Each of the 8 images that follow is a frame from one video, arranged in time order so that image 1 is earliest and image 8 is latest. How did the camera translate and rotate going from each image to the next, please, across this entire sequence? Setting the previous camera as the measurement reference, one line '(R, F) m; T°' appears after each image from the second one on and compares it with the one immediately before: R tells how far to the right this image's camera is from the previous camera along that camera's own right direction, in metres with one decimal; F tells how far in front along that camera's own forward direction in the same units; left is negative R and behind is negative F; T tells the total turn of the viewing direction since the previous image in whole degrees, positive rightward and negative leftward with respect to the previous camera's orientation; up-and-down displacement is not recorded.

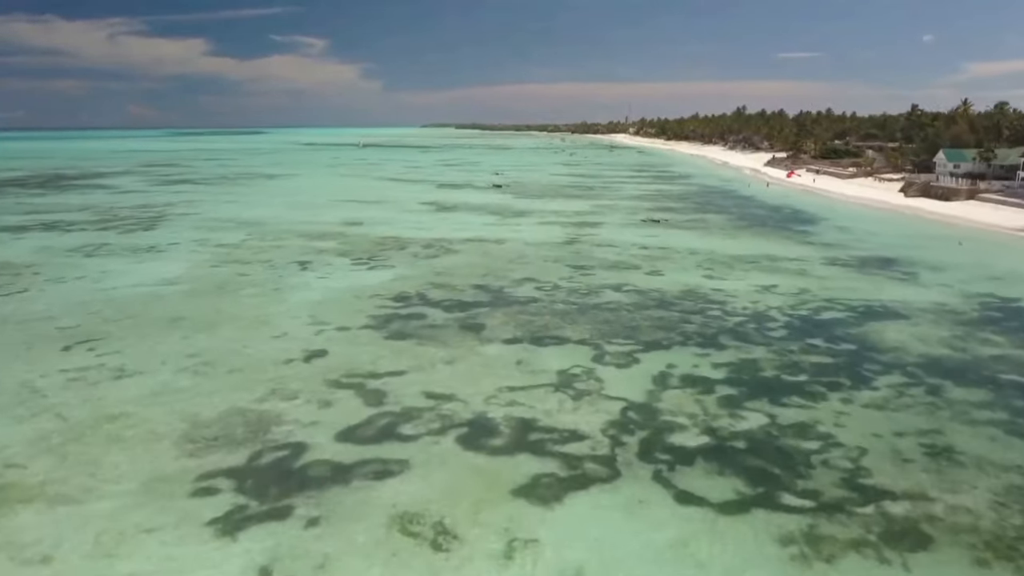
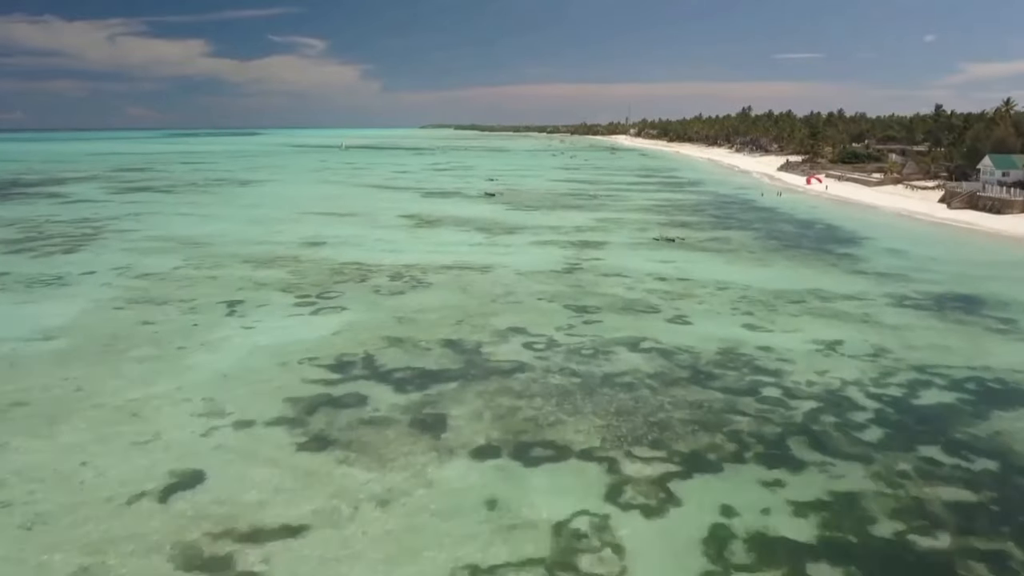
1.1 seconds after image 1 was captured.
(+0.3, +3.9) m; 0°
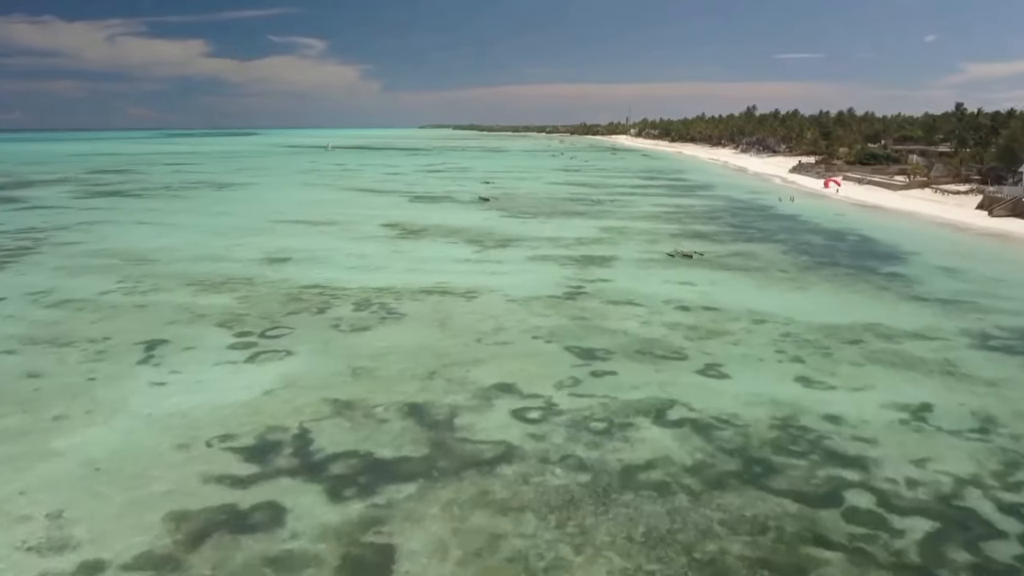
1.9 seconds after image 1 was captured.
(+0.2, +3.0) m; 0°
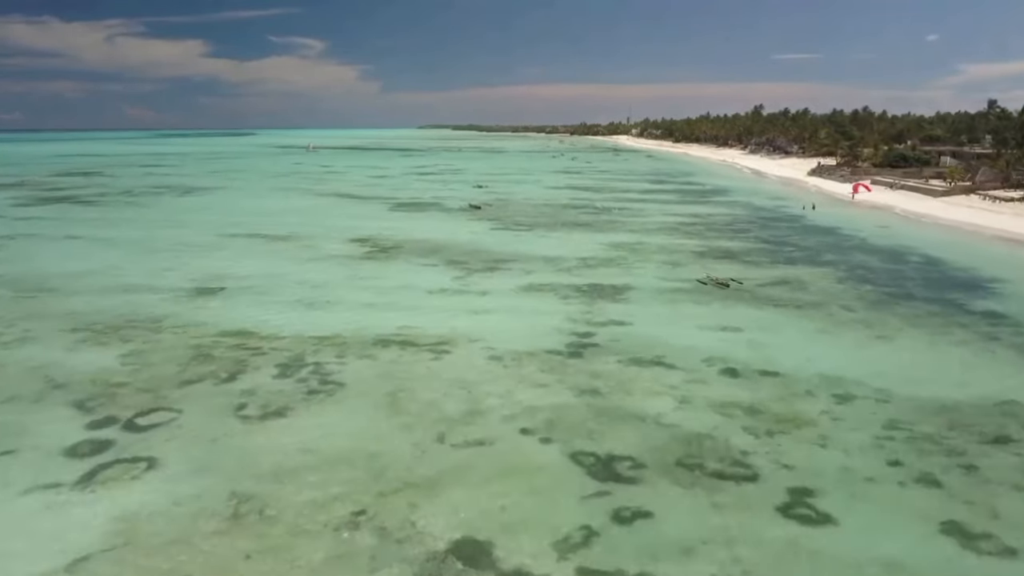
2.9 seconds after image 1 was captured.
(+0.2, +4.0) m; 0°
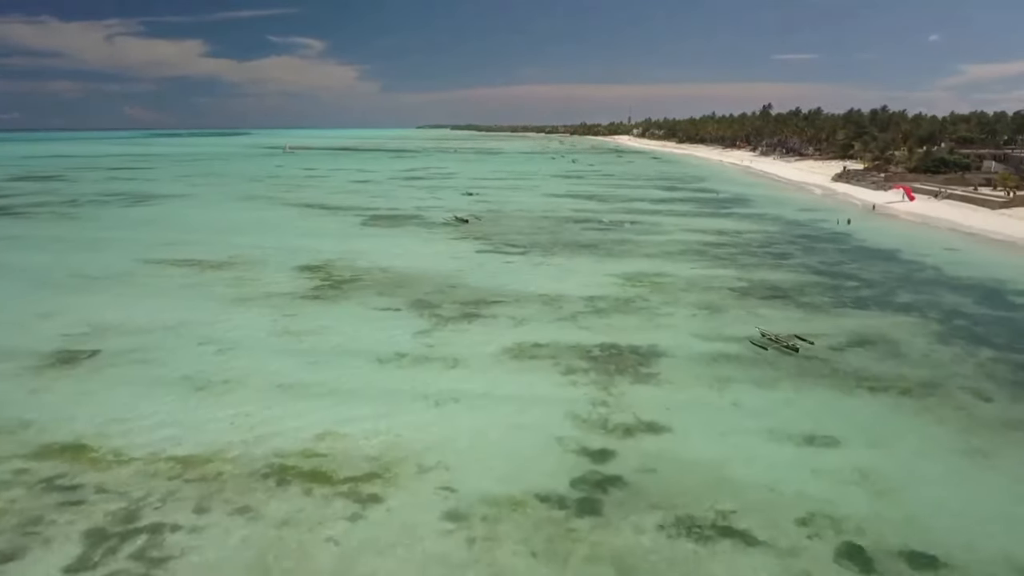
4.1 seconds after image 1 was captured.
(+0.2, +4.5) m; 0°
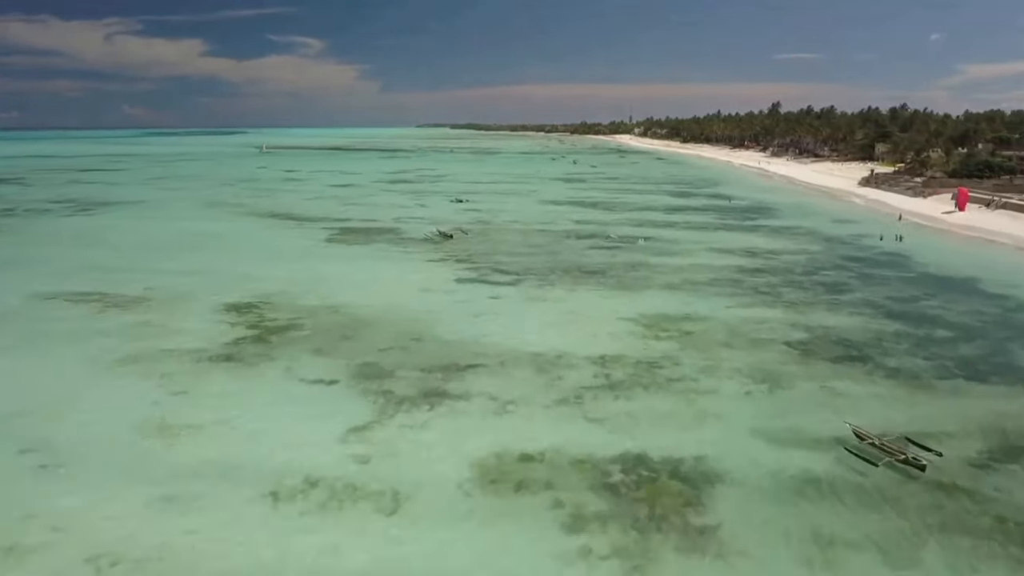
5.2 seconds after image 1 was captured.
(+0.2, +4.1) m; 0°
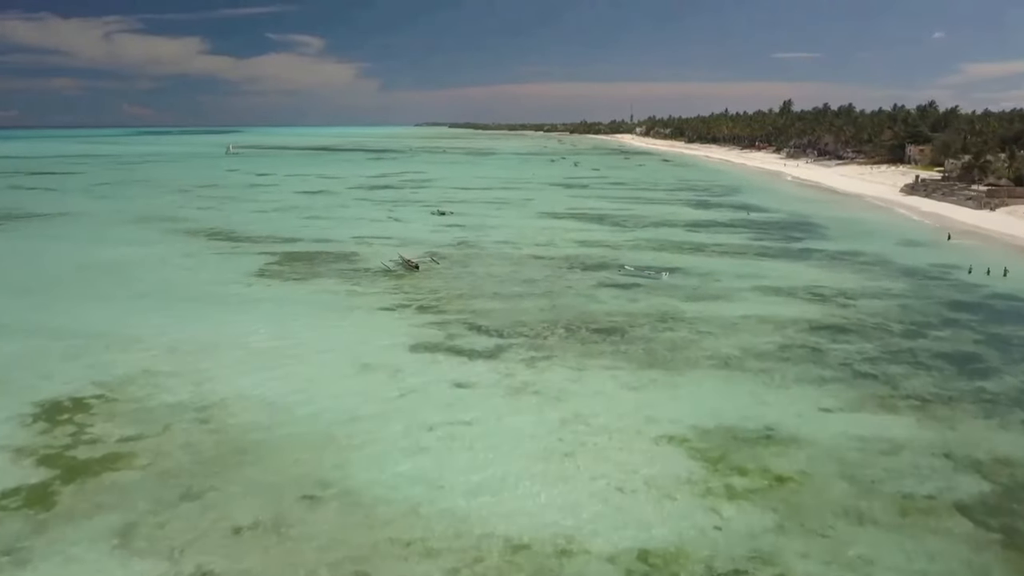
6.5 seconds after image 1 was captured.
(+0.3, +5.4) m; 0°
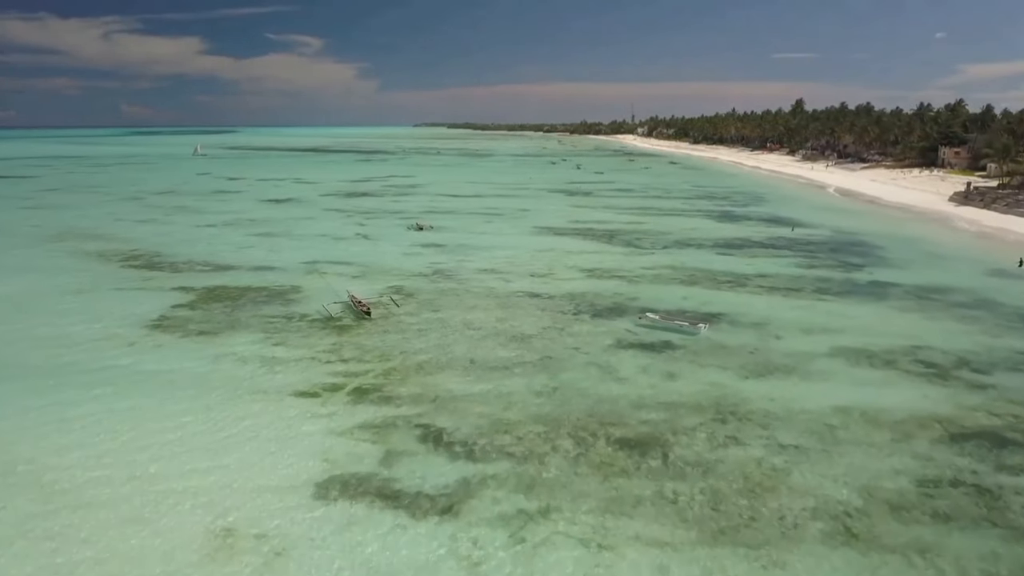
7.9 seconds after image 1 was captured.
(+0.2, +4.8) m; 0°
